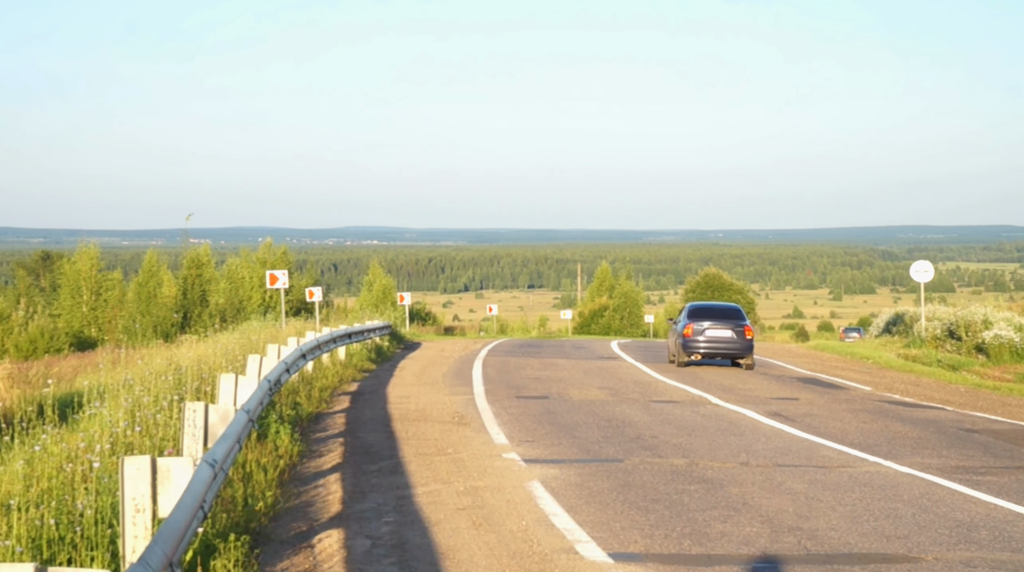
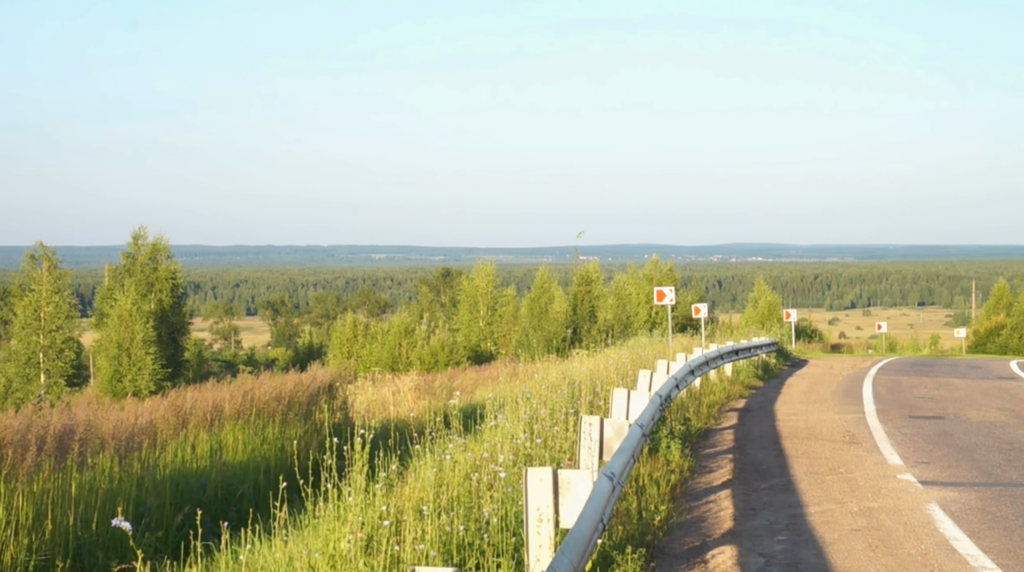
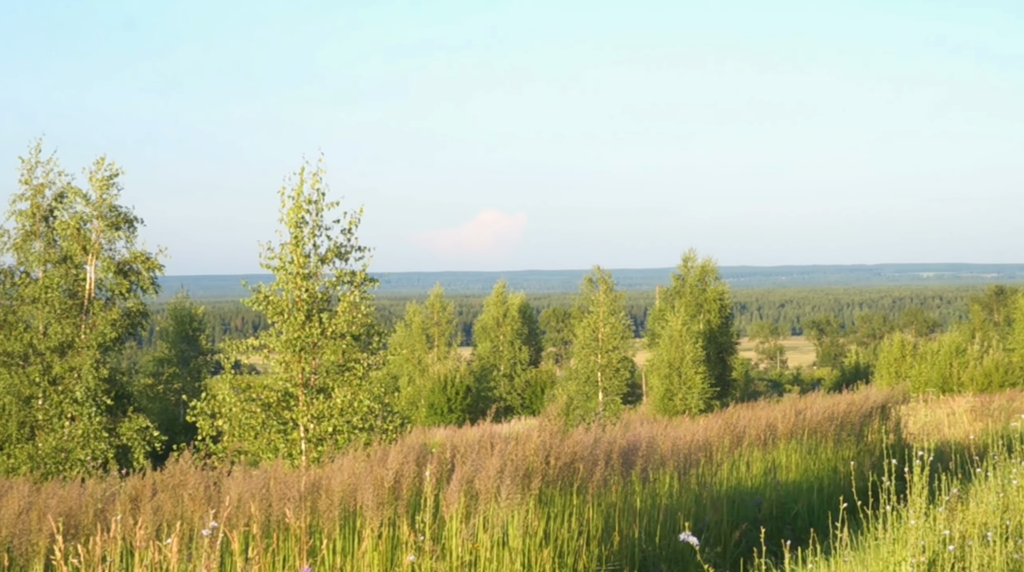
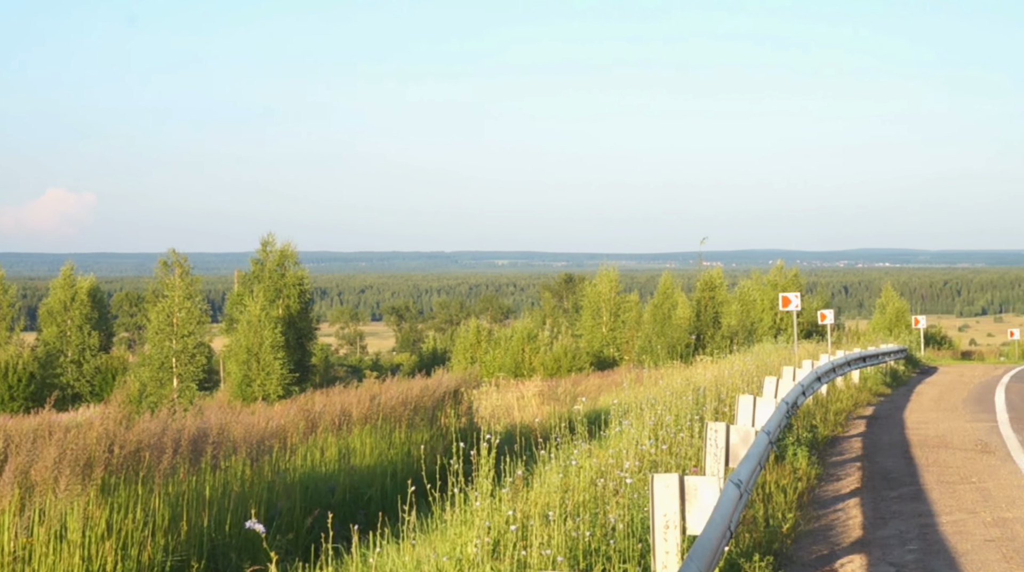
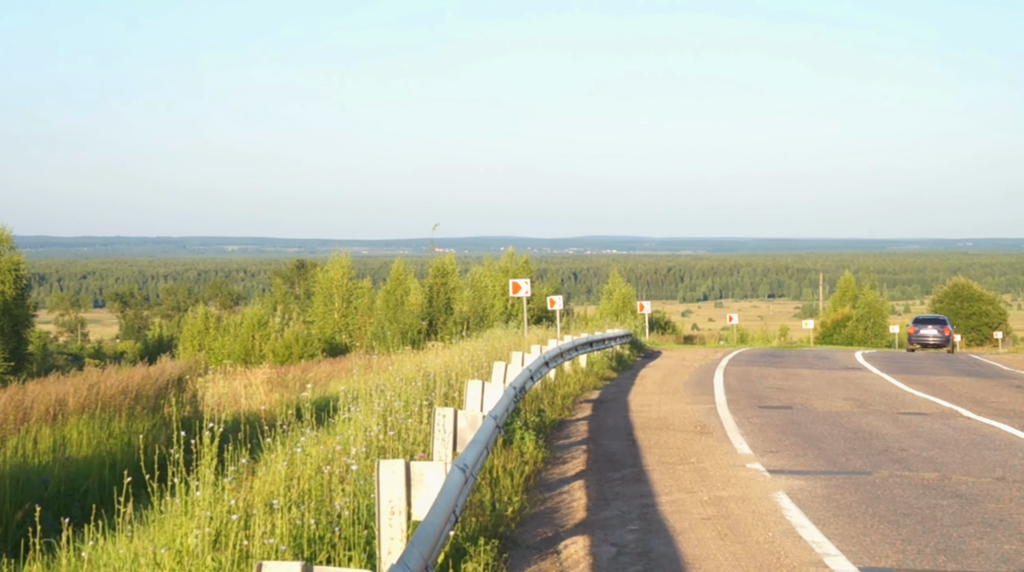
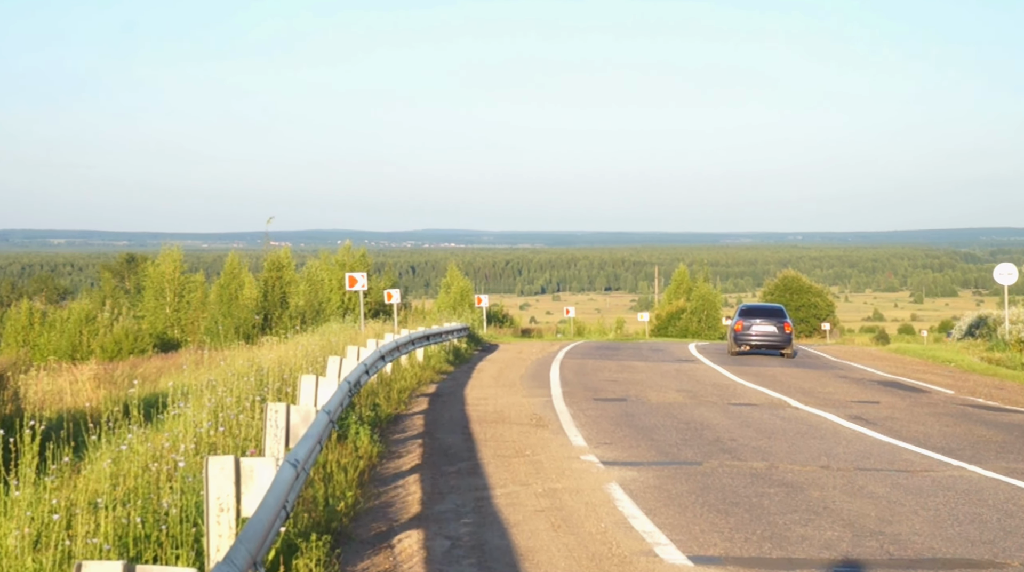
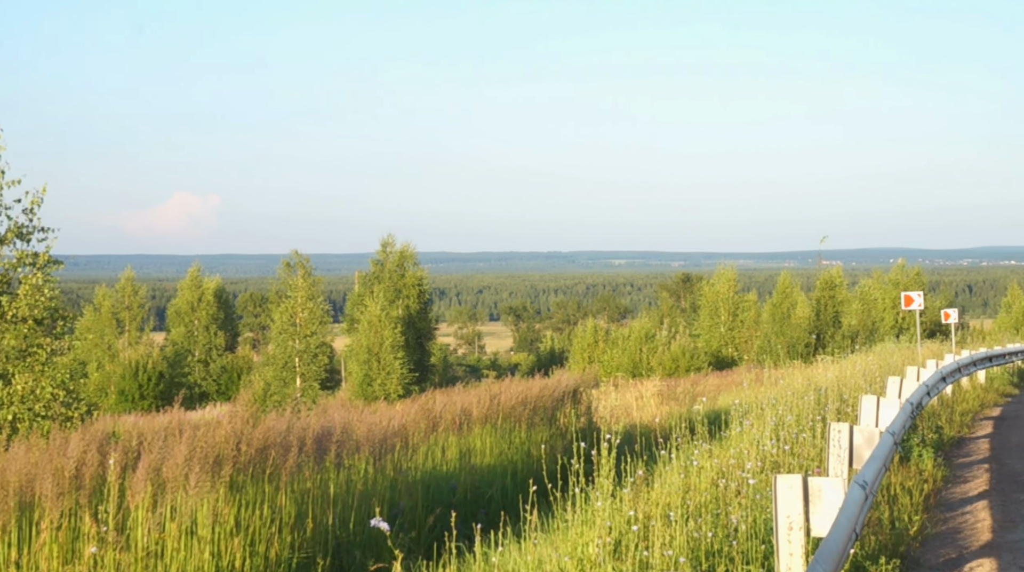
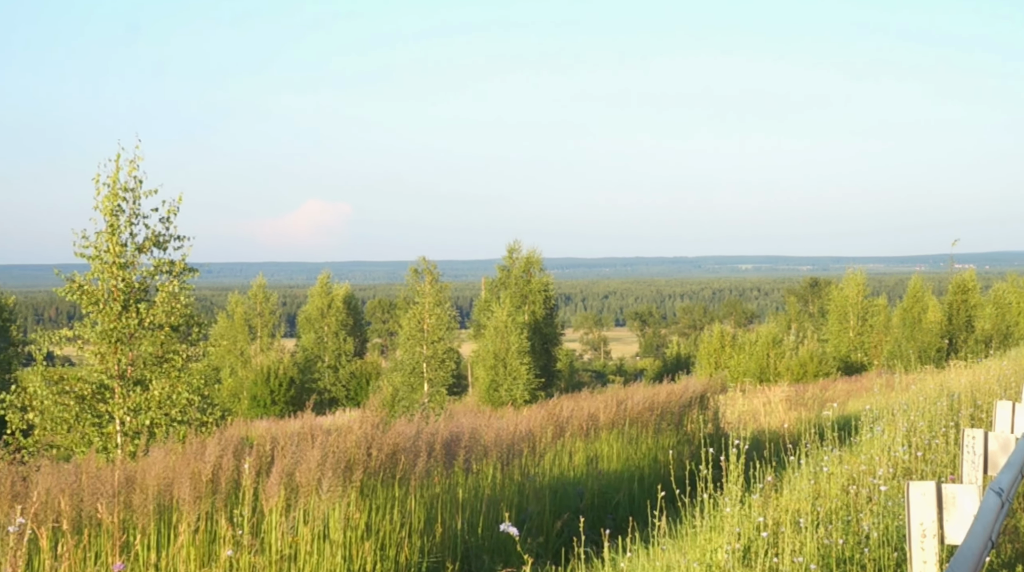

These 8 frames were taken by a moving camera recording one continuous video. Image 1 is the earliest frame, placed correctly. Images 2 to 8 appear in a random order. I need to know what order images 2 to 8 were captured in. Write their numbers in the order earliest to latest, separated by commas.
6, 5, 2, 4, 7, 8, 3
